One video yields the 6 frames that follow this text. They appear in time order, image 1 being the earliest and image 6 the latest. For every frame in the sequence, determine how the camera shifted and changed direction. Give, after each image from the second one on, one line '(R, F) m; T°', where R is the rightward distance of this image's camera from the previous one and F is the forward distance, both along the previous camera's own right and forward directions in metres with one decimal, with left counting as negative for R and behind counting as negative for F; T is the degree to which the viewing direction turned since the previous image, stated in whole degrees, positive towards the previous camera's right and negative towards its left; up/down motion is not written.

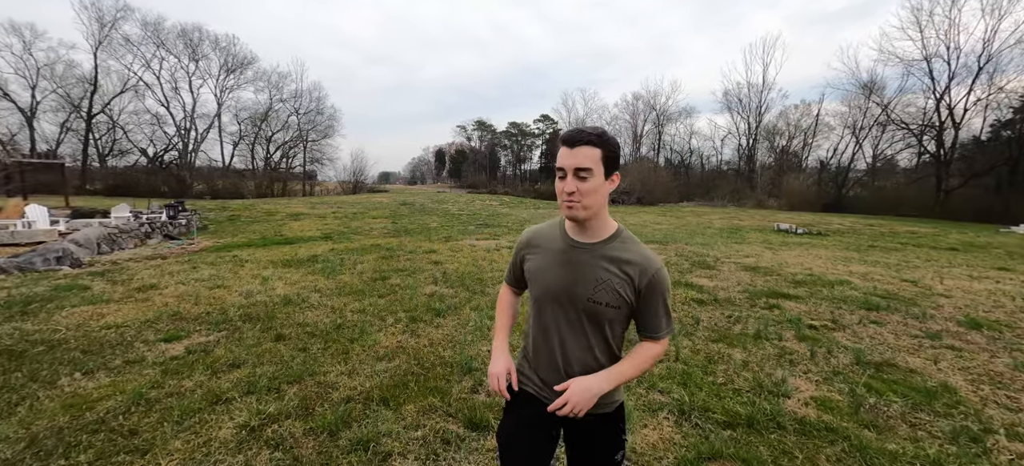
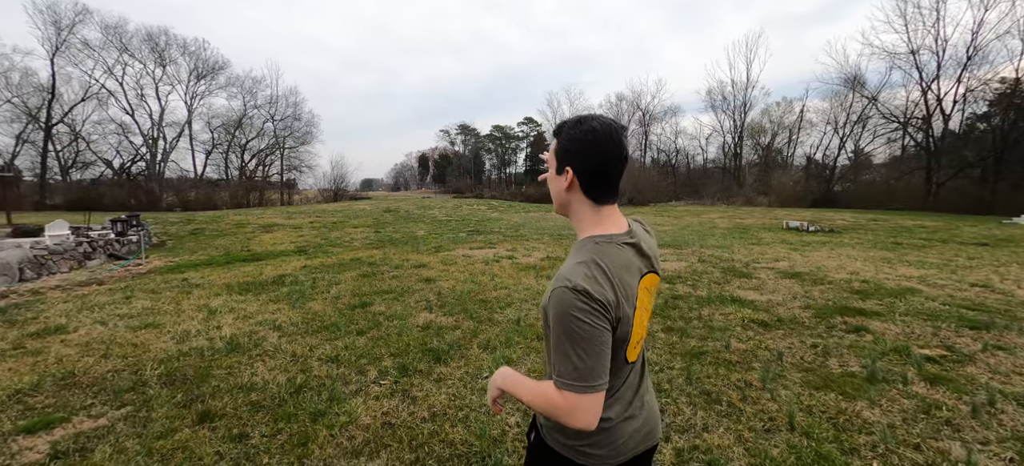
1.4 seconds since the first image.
(-0.4, +1.4) m; +2°
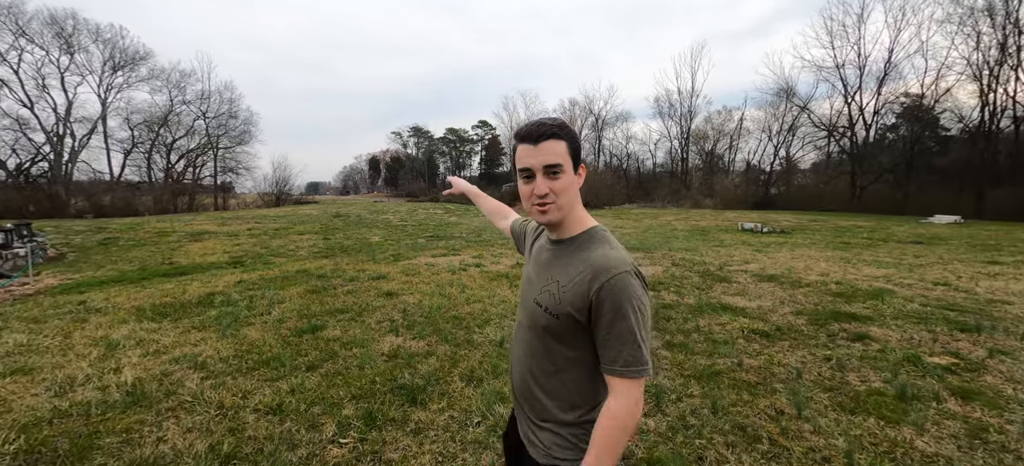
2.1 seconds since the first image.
(-0.3, +0.7) m; +6°
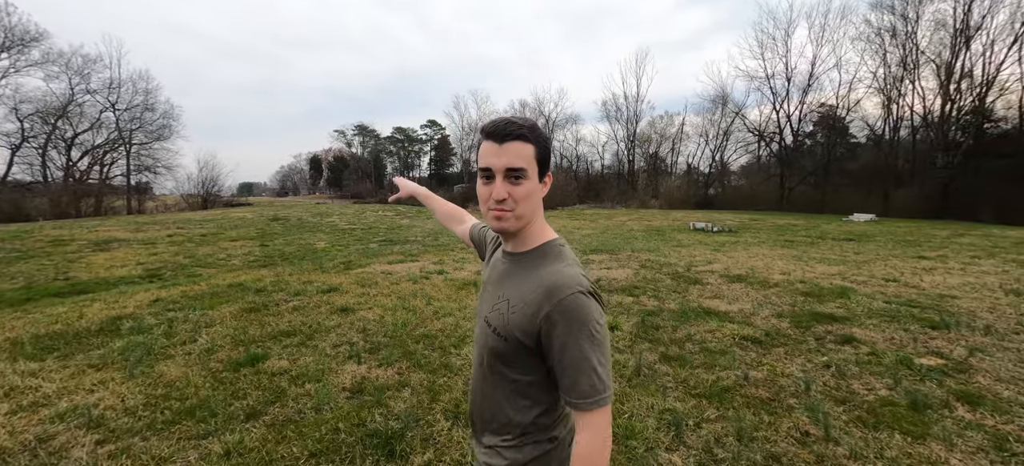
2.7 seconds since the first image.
(-0.3, +0.6) m; +7°
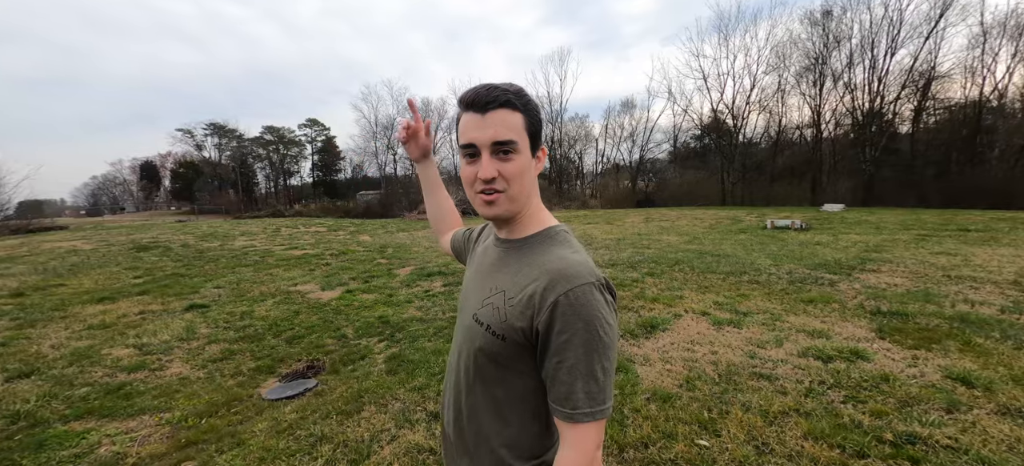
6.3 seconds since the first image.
(-5.3, +5.7) m; +17°
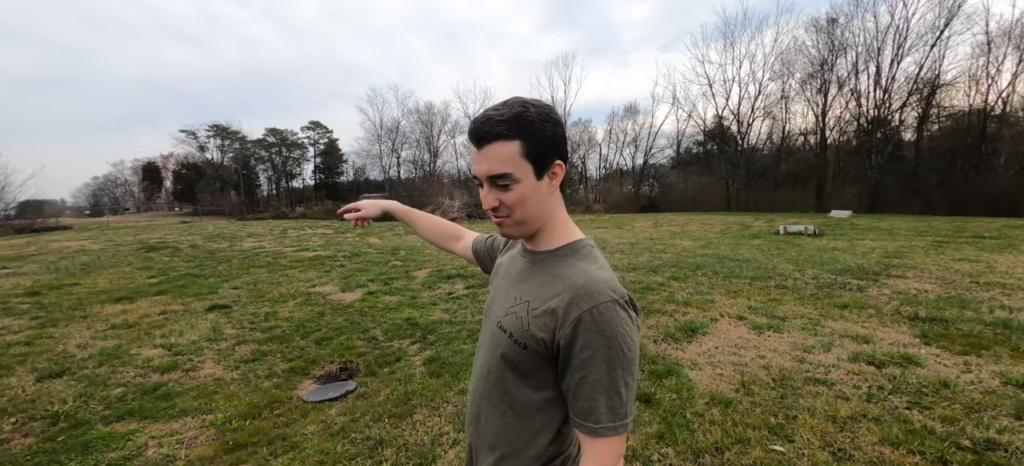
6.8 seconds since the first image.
(-0.5, +0.1) m; 0°
